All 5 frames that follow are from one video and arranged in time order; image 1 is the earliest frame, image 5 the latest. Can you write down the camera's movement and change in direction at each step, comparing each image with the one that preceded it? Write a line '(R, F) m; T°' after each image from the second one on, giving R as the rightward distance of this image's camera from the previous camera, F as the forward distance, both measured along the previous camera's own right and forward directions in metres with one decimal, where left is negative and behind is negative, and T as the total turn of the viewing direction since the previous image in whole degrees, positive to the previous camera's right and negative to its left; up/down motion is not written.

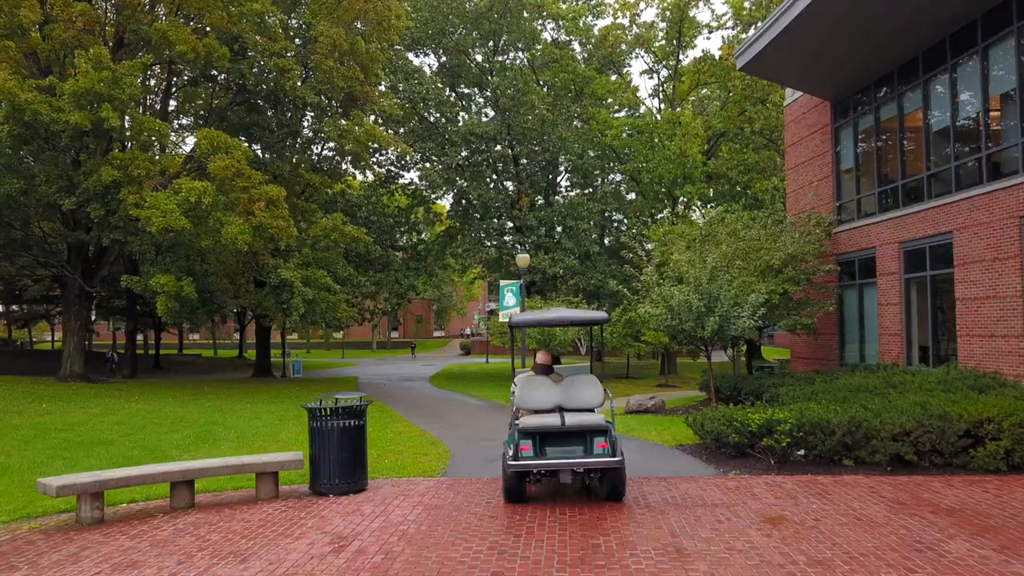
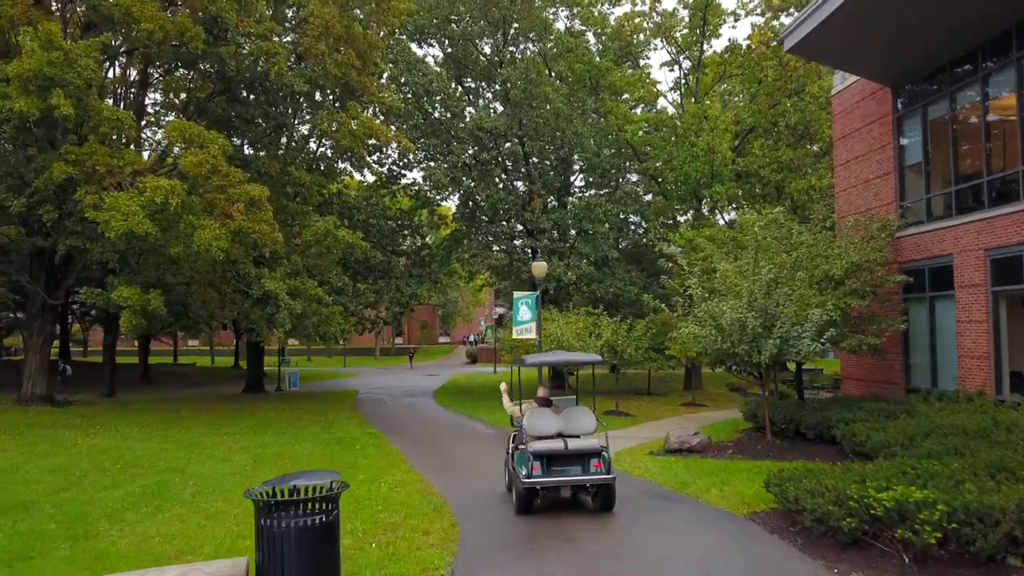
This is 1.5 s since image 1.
(-0.3, +2.4) m; 0°
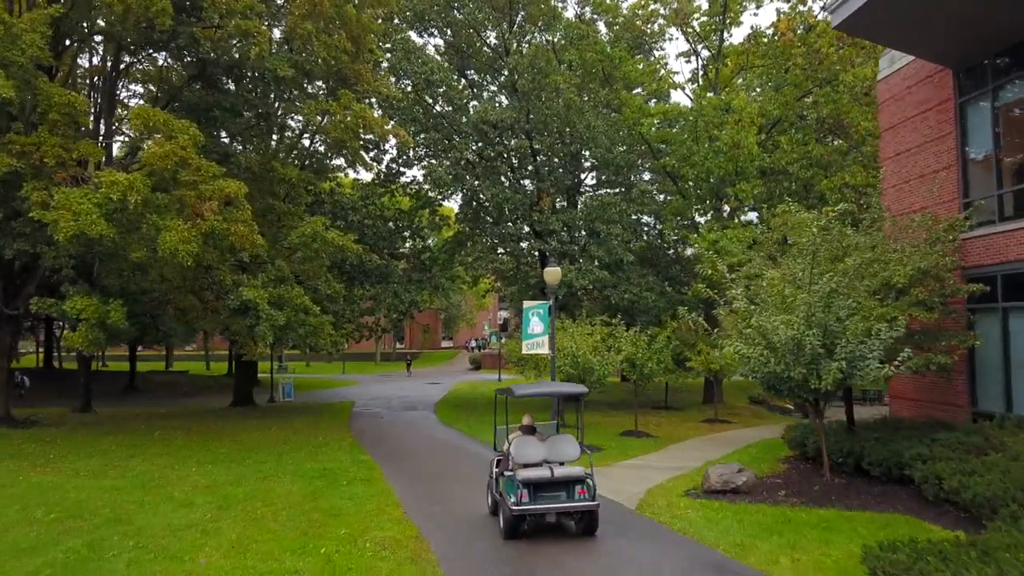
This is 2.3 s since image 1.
(-0.2, +2.0) m; 0°
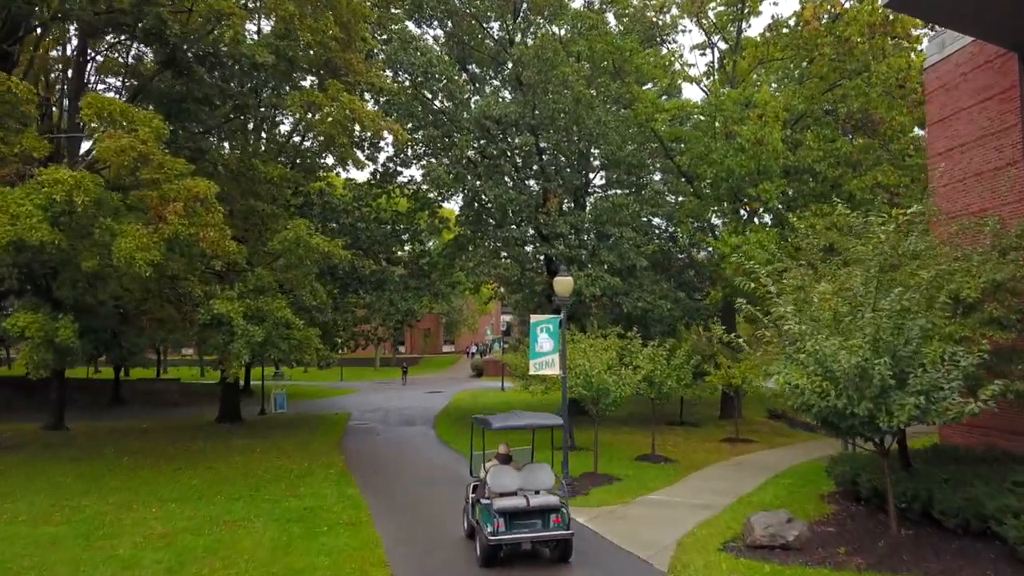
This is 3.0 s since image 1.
(-0.1, +1.8) m; 0°
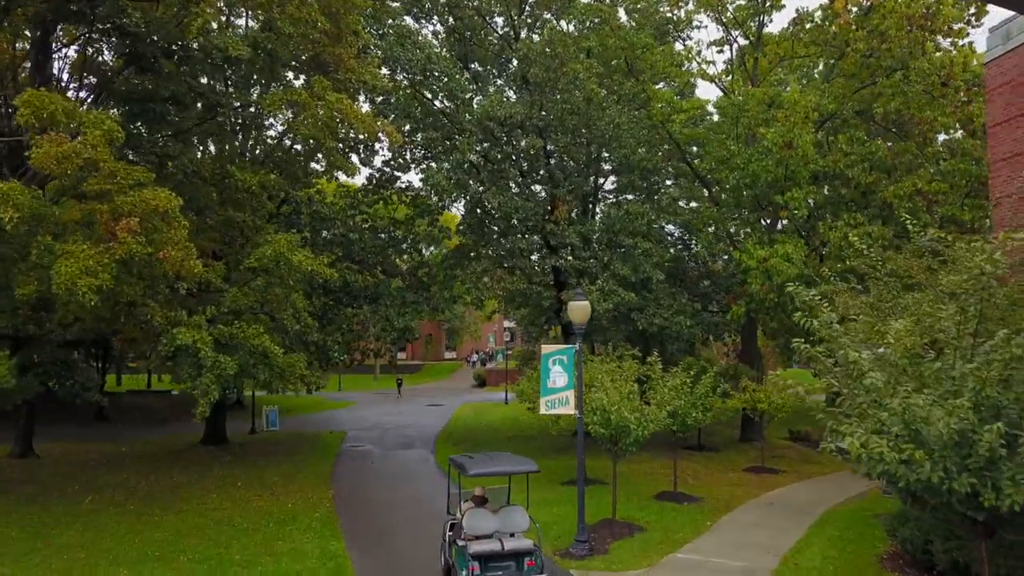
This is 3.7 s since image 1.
(-0.1, +1.8) m; 0°
